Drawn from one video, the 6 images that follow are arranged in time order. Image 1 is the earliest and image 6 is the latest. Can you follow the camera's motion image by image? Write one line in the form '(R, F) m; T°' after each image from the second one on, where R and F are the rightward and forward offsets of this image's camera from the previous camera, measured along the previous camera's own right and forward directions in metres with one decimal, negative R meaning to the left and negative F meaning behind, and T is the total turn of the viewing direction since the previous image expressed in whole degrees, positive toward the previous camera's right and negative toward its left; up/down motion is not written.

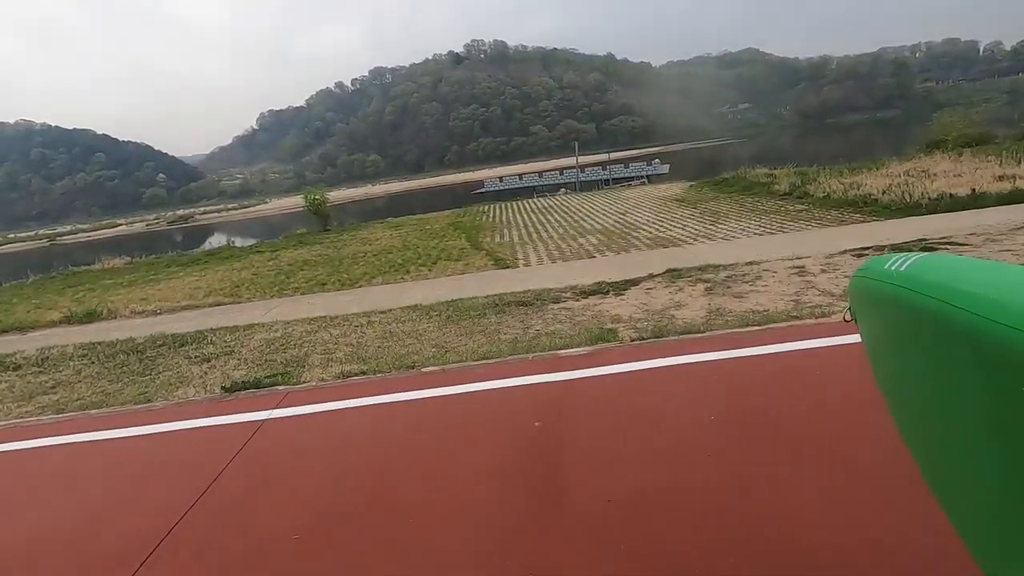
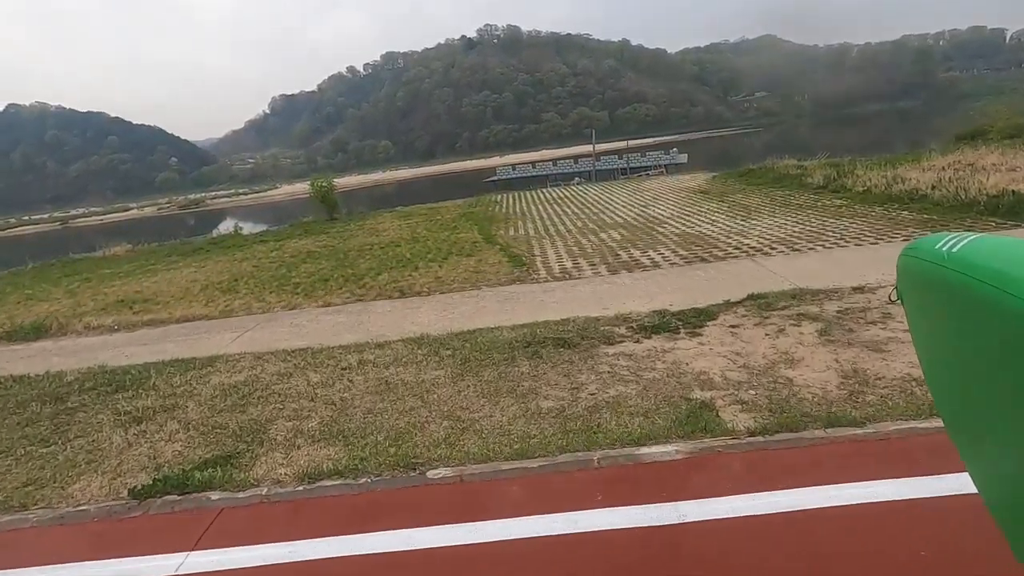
(-0.2, +1.0) m; -1°
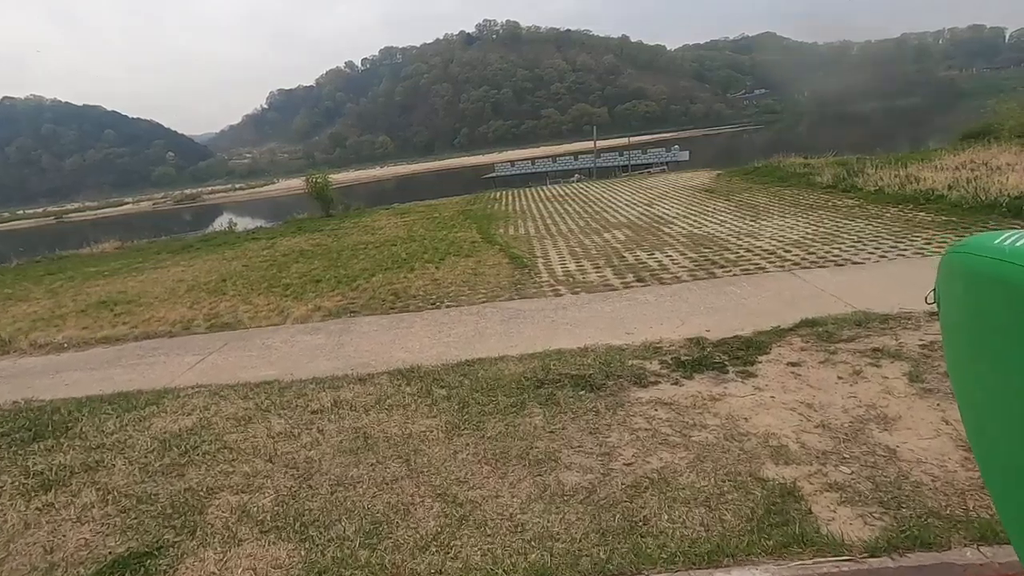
(-0.1, +0.5) m; 0°
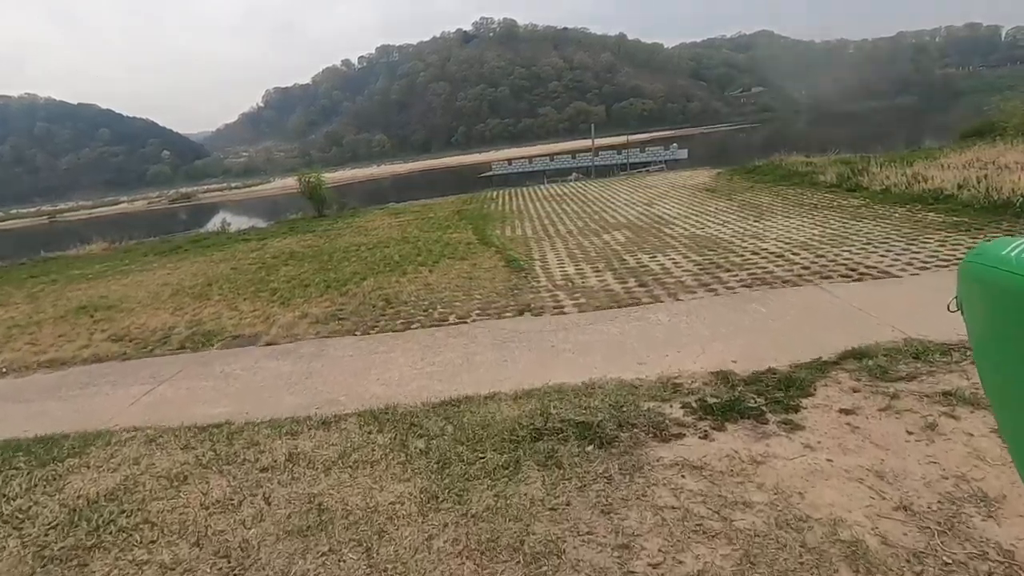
(0.0, +0.4) m; 0°
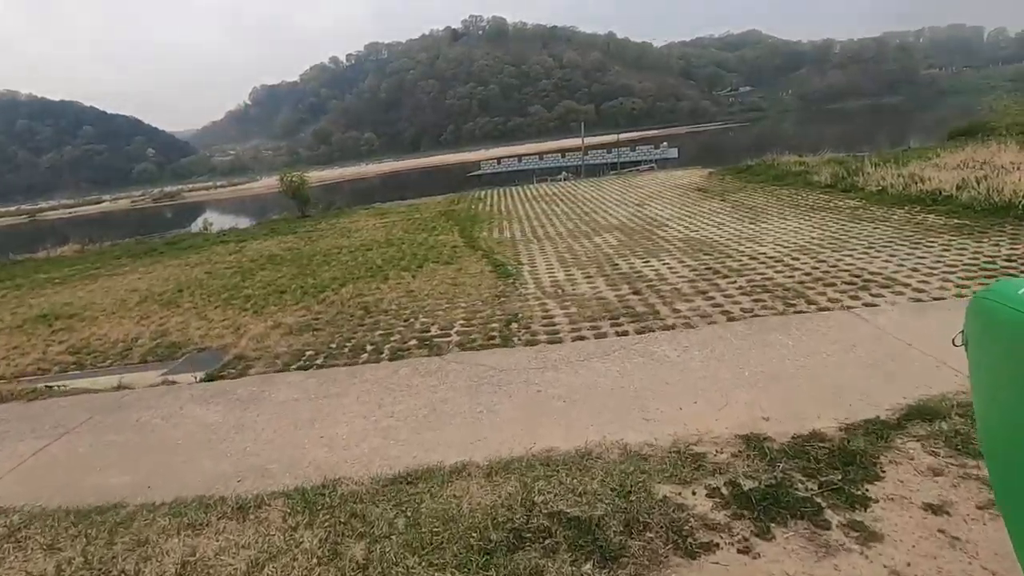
(+0.1, +0.5) m; +1°
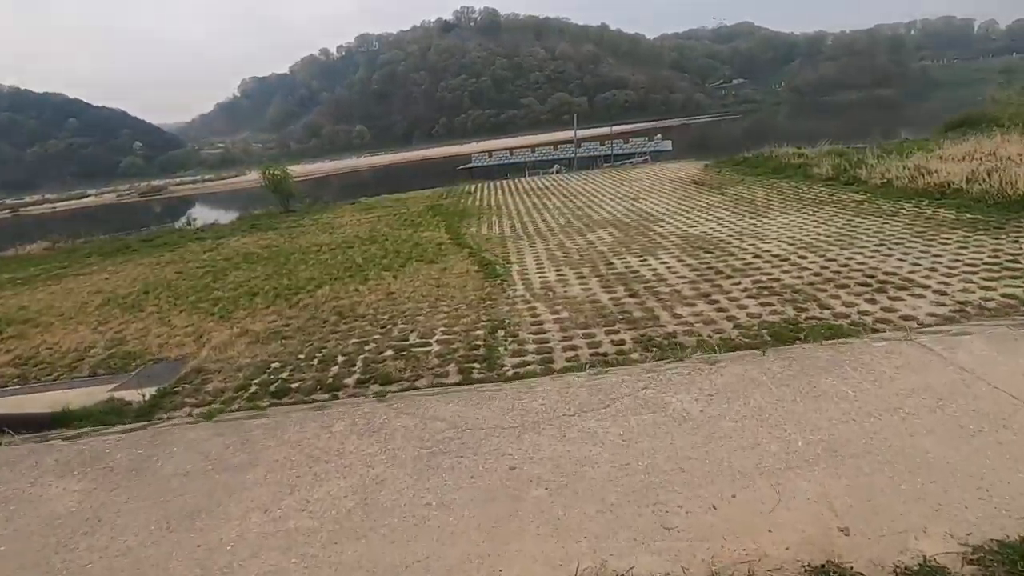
(+0.1, +0.7) m; +1°
